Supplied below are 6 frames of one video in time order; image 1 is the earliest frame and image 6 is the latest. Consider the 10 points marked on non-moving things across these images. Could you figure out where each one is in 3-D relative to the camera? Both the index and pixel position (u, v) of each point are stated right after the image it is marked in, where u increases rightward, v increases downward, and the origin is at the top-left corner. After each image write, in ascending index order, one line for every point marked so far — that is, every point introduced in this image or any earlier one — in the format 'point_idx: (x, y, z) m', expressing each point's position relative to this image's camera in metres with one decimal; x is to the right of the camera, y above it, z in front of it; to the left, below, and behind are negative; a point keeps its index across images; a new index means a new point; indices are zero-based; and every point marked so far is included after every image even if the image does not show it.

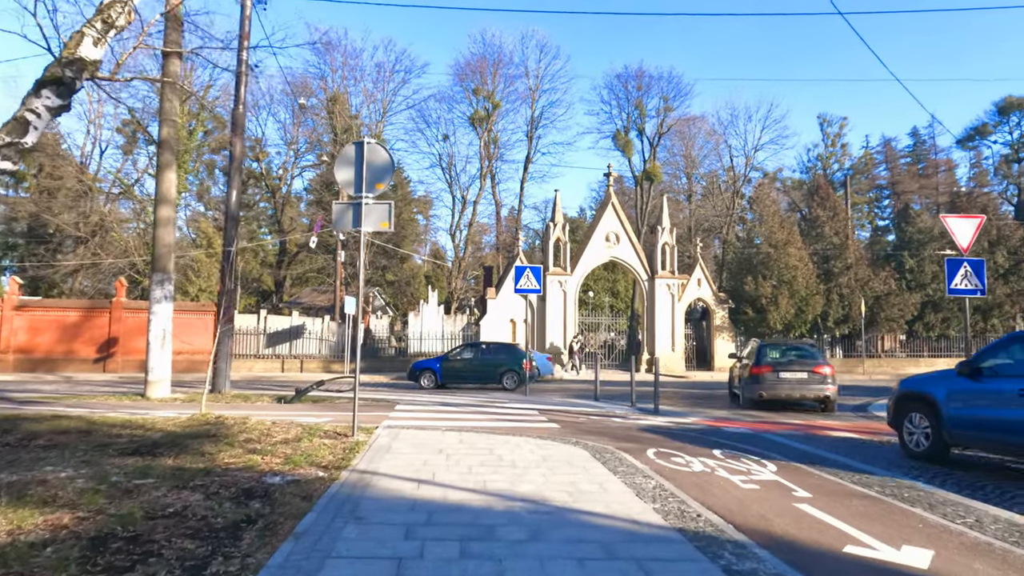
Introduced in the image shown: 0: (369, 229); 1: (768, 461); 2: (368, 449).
0: (-1.9, +0.8, +8.6) m
1: (+2.7, -1.9, +7.0) m
2: (-1.6, -1.8, +7.4) m
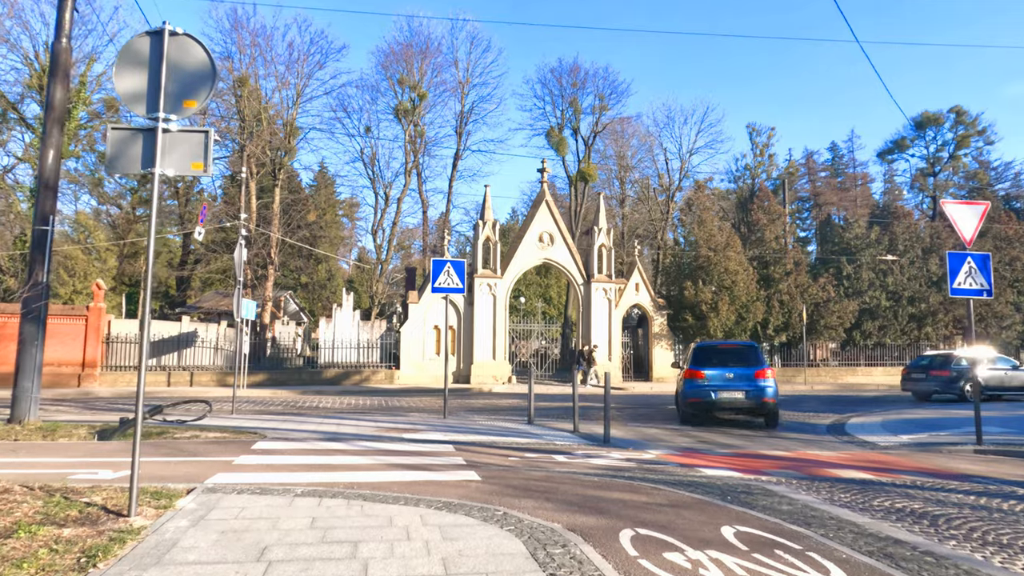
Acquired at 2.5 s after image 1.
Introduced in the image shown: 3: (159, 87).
0: (-2.7, +0.9, +5.3) m
1: (+2.0, -1.7, +4.2) m
2: (-2.4, -1.6, +4.1) m
3: (-2.8, +1.6, +5.3) m
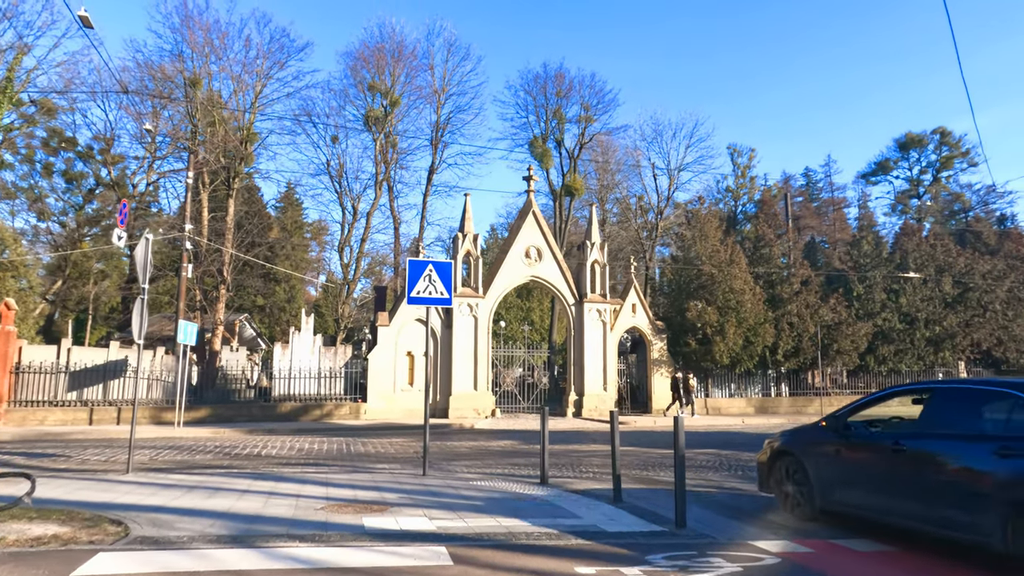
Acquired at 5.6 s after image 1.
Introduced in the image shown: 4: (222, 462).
0: (-2.3, +1.1, +1.5) m
1: (+2.5, -1.5, +0.5) m
2: (-1.8, -1.4, +0.3) m
3: (-2.4, +1.8, +1.6) m
4: (-5.8, -3.4, +13.1) m
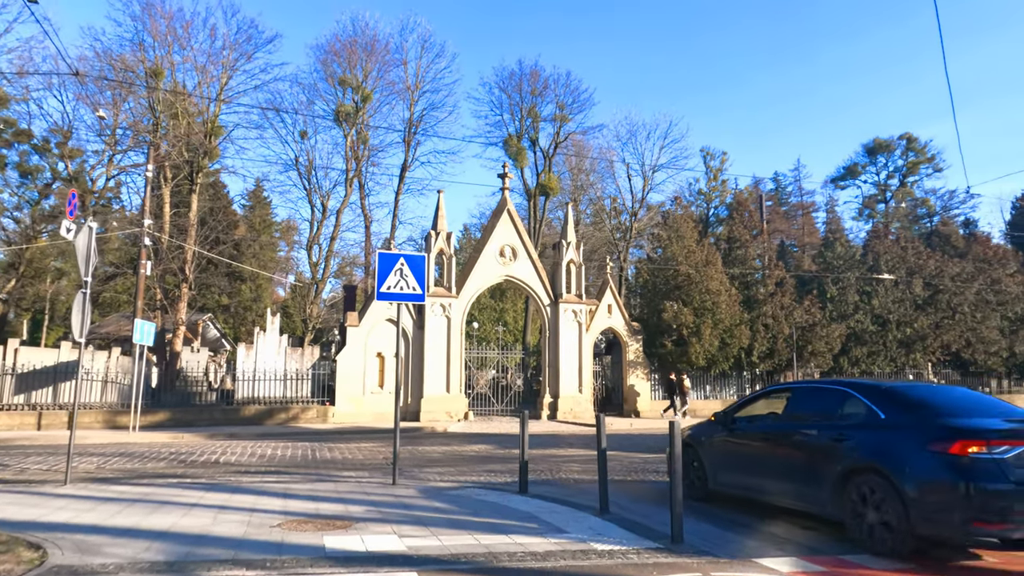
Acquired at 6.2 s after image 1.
0: (-2.2, +1.2, +0.8) m
1: (+2.6, -1.4, 0.0) m
2: (-1.8, -1.3, -0.5) m
3: (-2.3, +1.9, +0.8) m
4: (-6.2, -3.4, +12.2) m
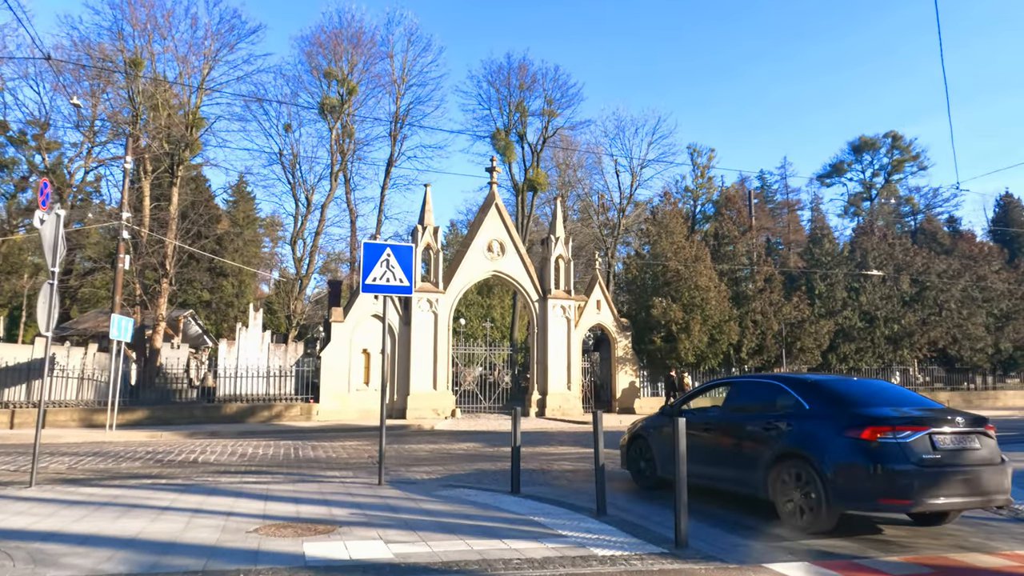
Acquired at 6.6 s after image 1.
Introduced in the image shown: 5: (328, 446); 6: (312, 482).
0: (-2.1, +1.3, +0.3) m
1: (+2.6, -1.3, -0.4) m
2: (-1.7, -1.2, -0.9) m
3: (-2.2, +2.0, +0.4) m
4: (-6.4, -3.2, +11.7) m
5: (-4.5, -3.9, +16.2) m
6: (-2.9, -2.8, +9.6) m
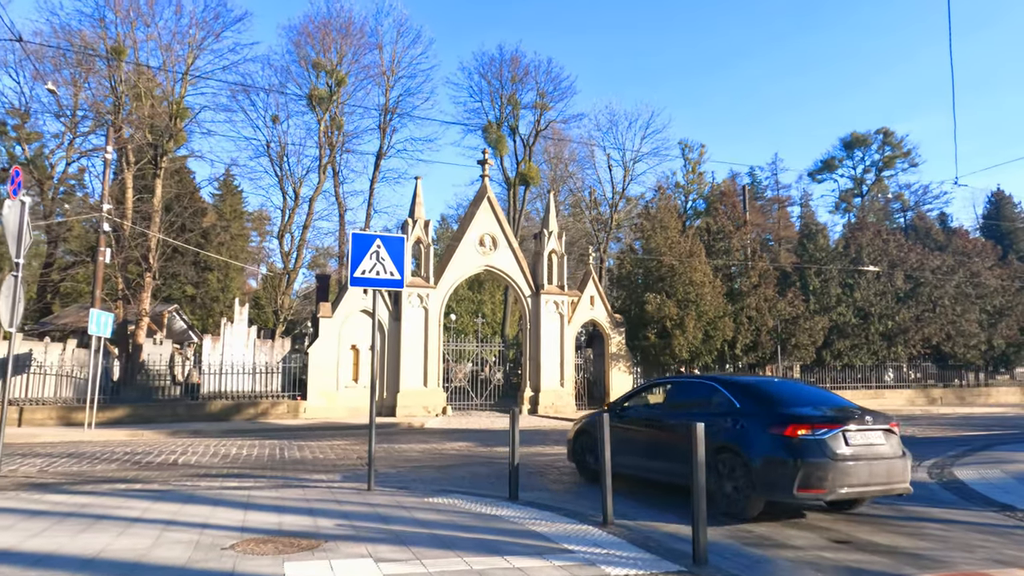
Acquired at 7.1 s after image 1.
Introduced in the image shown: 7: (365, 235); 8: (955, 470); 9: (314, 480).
0: (-2.0, +1.4, -0.3) m
1: (+2.8, -1.3, -0.9) m
2: (-1.5, -1.2, -1.5) m
3: (-2.1, +2.0, -0.2) m
4: (-6.5, -3.1, +11.1) m
5: (-4.6, -3.7, +15.6) m
6: (-2.9, -2.7, +9.0) m
7: (-2.1, +0.8, +9.5) m
8: (+7.4, -3.0, +11.0) m
9: (-2.9, -2.8, +9.8) m
